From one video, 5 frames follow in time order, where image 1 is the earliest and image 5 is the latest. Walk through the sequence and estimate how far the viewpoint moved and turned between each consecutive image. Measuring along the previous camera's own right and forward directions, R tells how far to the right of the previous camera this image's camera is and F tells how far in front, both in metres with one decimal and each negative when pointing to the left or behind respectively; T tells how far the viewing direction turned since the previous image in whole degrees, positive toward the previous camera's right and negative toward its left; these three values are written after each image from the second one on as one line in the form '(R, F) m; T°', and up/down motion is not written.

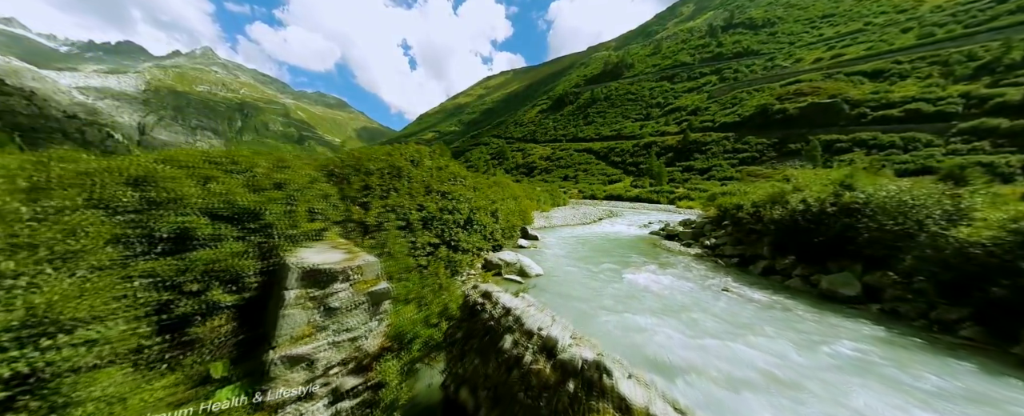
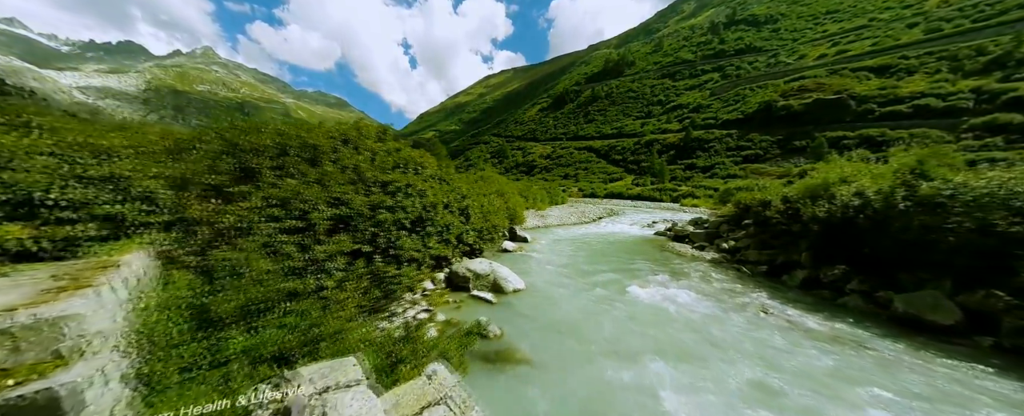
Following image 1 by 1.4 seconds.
(+1.4, +3.9) m; 0°
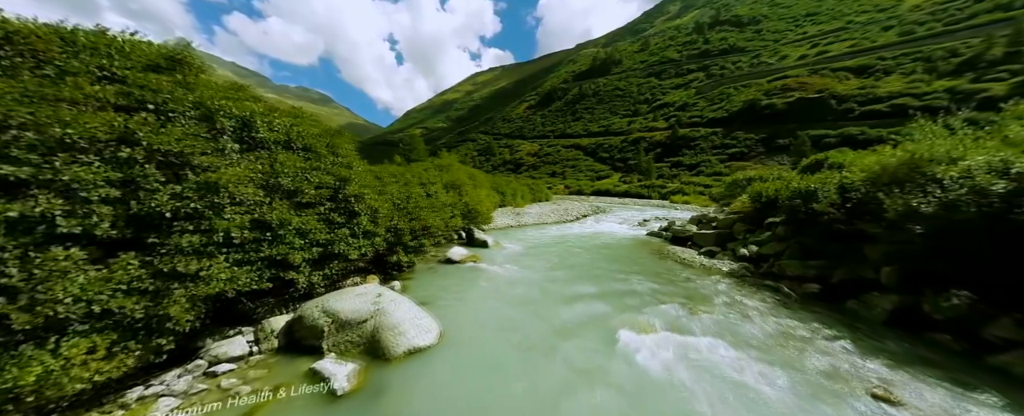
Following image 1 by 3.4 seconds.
(+2.5, +6.2) m; +2°
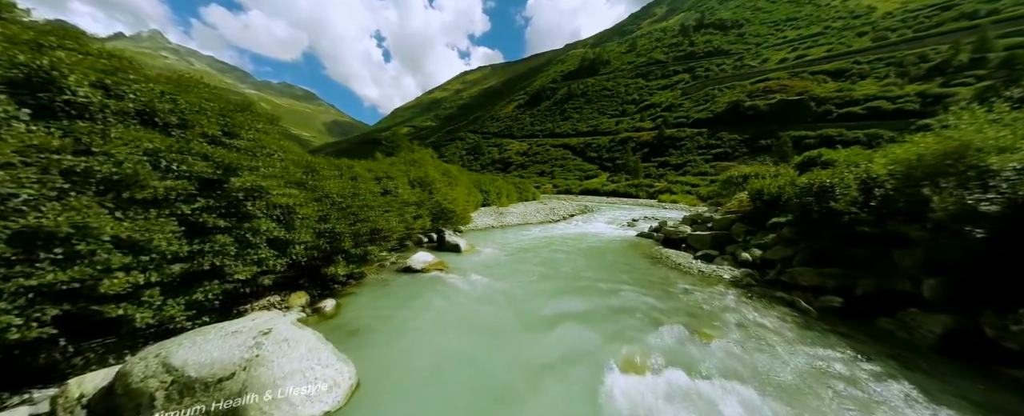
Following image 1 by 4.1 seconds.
(+0.9, +2.3) m; +2°
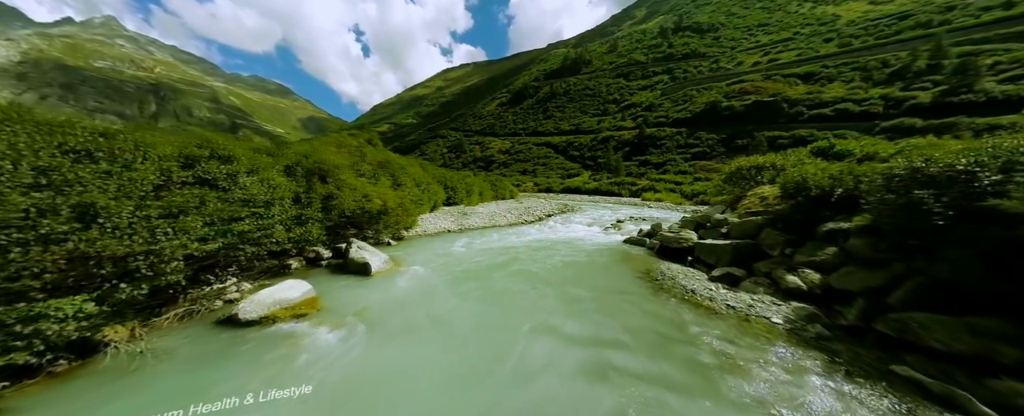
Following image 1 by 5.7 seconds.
(+2.0, +5.6) m; +3°
